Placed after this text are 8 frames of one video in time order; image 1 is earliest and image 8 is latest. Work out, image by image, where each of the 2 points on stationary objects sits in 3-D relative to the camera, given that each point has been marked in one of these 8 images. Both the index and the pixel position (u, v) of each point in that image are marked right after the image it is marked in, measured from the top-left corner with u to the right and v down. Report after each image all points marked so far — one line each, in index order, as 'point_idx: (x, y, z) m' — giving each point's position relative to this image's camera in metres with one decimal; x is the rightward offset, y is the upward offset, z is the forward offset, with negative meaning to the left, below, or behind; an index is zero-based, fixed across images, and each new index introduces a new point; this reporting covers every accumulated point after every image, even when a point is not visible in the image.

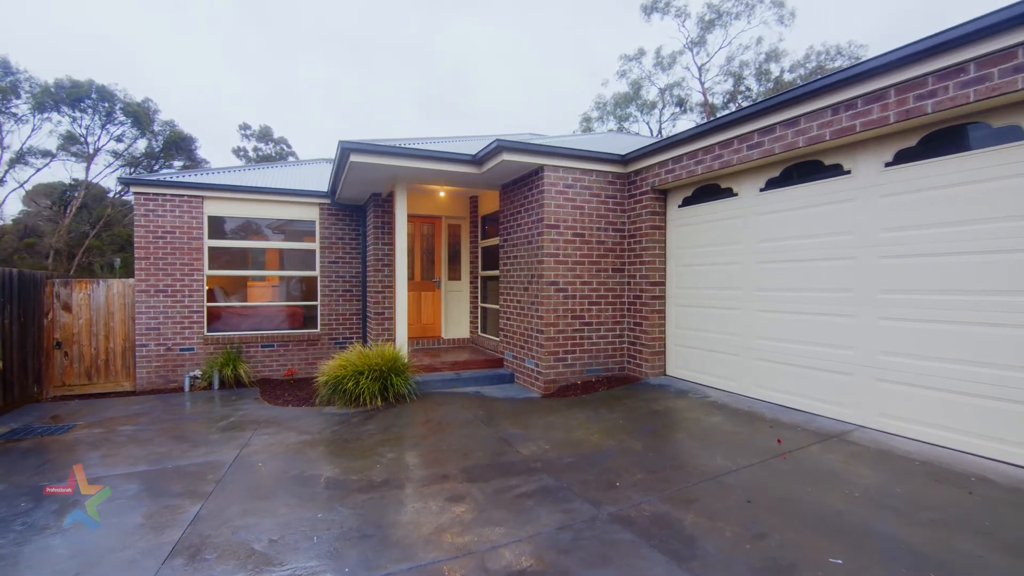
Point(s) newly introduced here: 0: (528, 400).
0: (+0.2, -1.1, +4.9) m
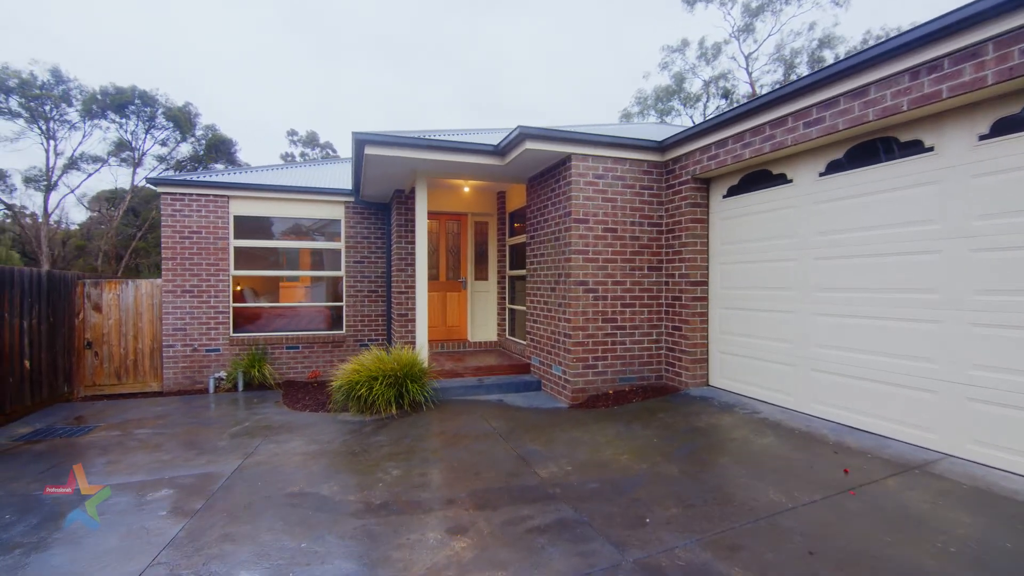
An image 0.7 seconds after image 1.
0: (+0.4, -1.1, +4.5) m
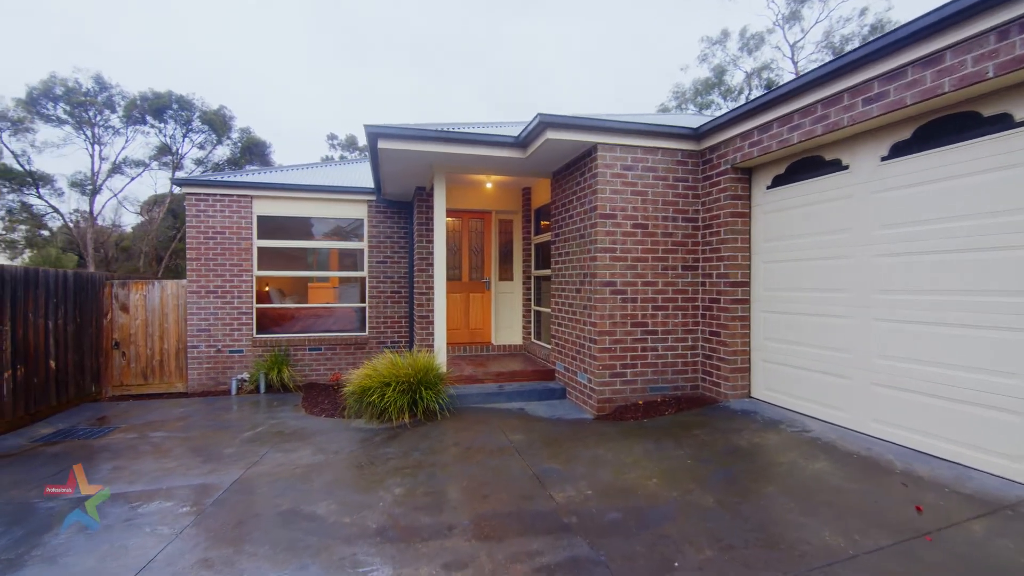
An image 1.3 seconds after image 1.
0: (+0.5, -1.1, +4.1) m
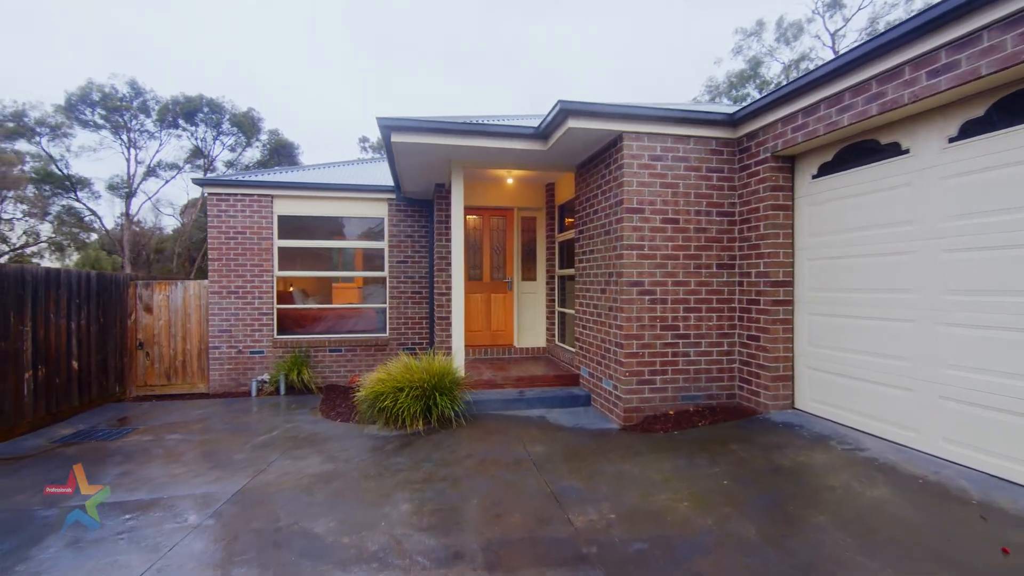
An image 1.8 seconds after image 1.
0: (+0.7, -1.1, +3.8) m
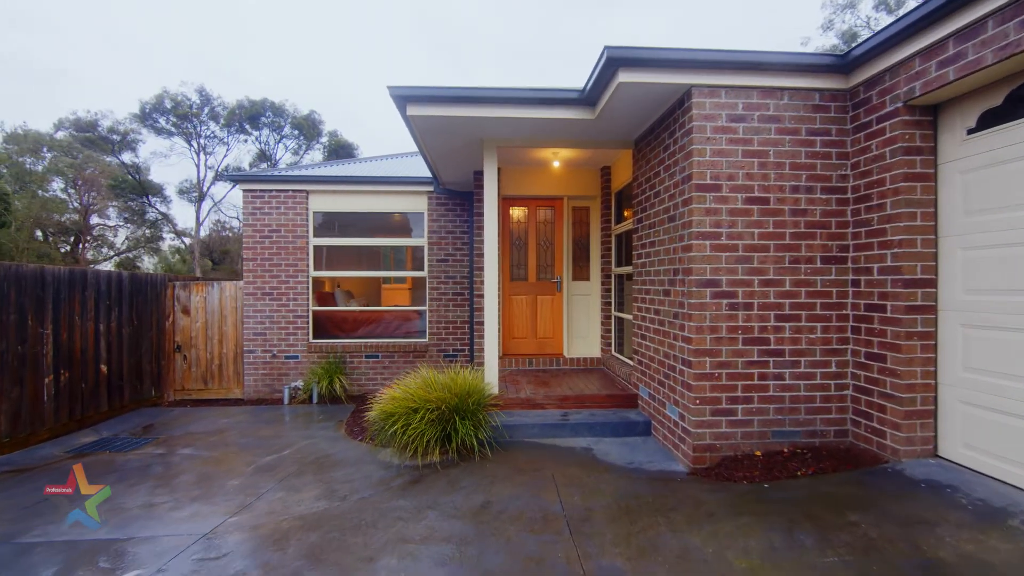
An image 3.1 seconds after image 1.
0: (+0.9, -1.1, +3.0) m
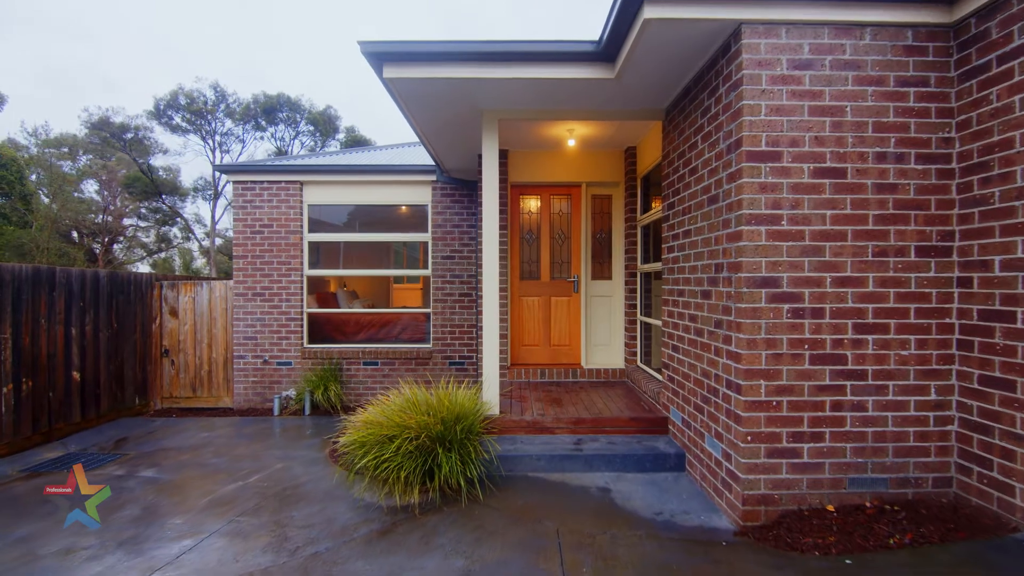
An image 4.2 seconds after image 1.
0: (+0.8, -1.1, +2.2) m
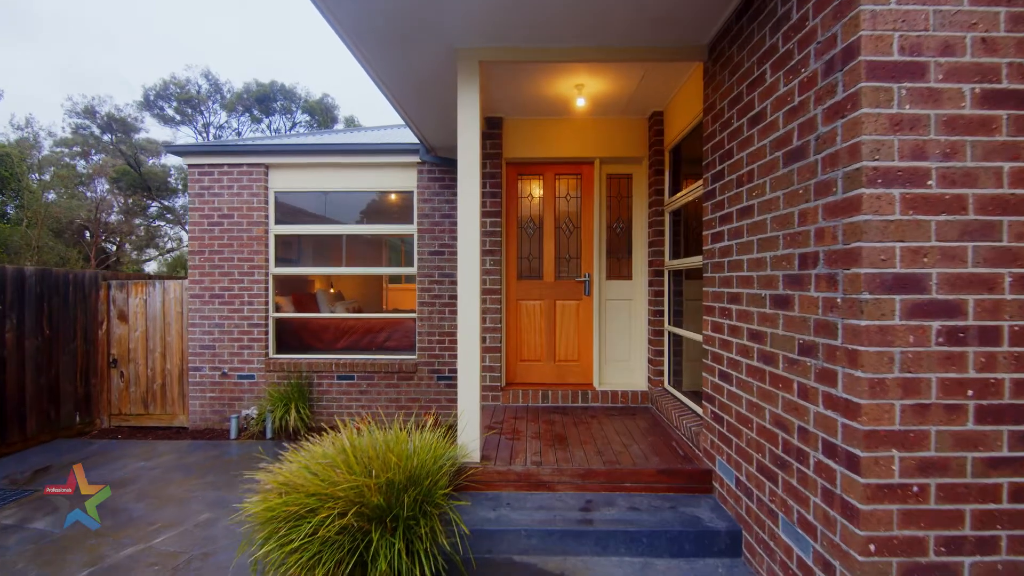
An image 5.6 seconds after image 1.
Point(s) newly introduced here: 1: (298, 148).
0: (+0.7, -1.1, +1.3) m
1: (-2.0, +1.3, +4.9) m
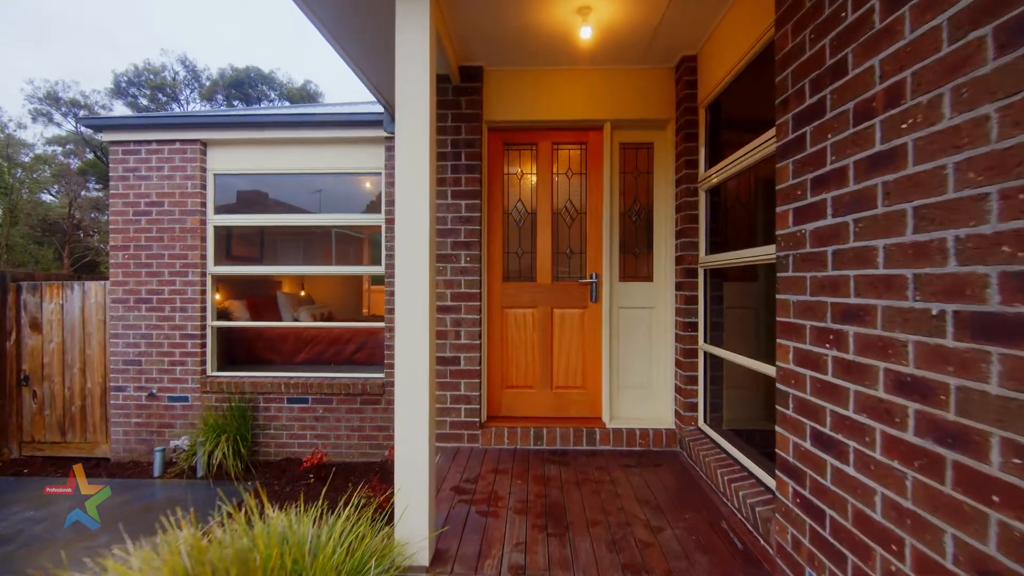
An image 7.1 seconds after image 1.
0: (+0.6, -1.1, +0.4) m
1: (-2.1, +1.3, +4.1) m
